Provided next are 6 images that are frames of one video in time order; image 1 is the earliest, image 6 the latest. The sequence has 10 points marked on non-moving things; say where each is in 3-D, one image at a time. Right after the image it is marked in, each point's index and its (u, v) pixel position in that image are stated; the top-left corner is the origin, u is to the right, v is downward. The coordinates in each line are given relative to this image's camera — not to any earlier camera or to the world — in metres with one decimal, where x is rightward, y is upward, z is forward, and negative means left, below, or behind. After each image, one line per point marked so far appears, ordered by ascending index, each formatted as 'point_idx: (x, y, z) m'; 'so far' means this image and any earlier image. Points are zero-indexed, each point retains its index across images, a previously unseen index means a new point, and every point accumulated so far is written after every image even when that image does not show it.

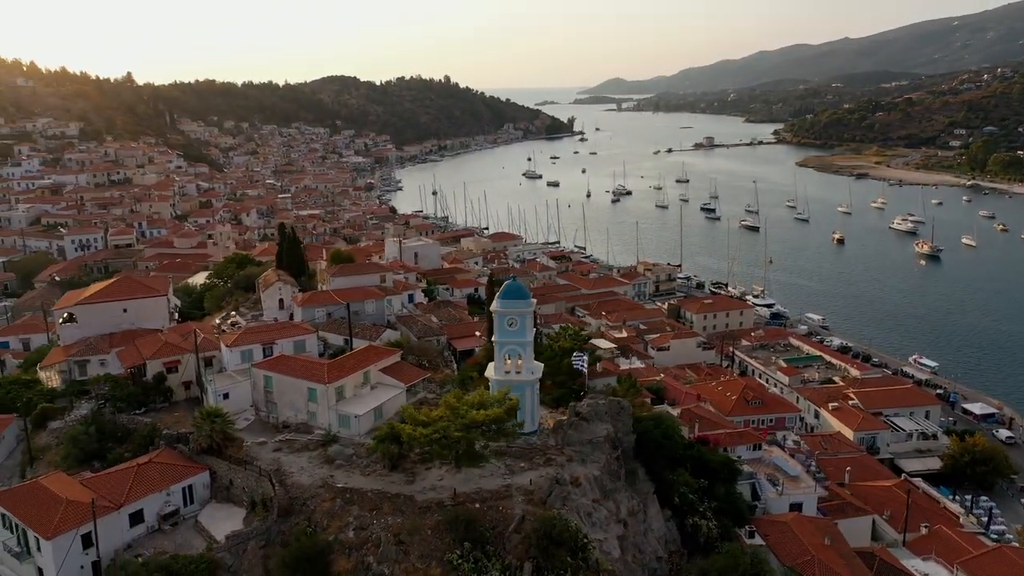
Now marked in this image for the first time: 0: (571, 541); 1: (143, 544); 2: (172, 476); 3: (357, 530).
0: (+1.2, -4.7, +15.2) m
1: (-7.5, -5.2, +16.5) m
2: (-7.3, -4.0, +17.4) m
3: (-3.0, -4.7, +15.8) m
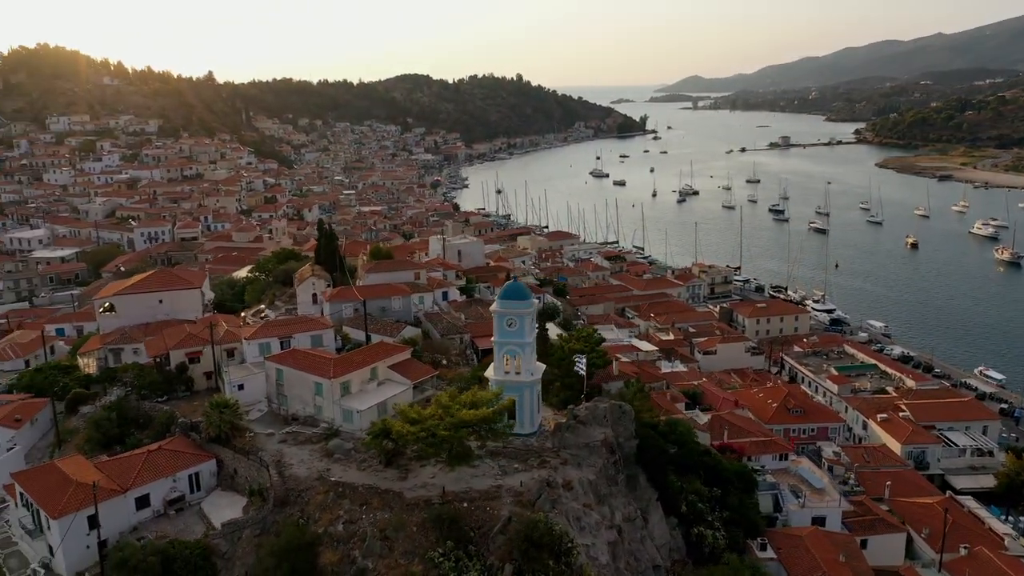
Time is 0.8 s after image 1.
0: (+0.8, -4.8, +15.1) m
1: (-7.7, -5.1, +17.1) m
2: (-7.4, -3.9, +18.0) m
3: (-3.3, -4.7, +16.0) m
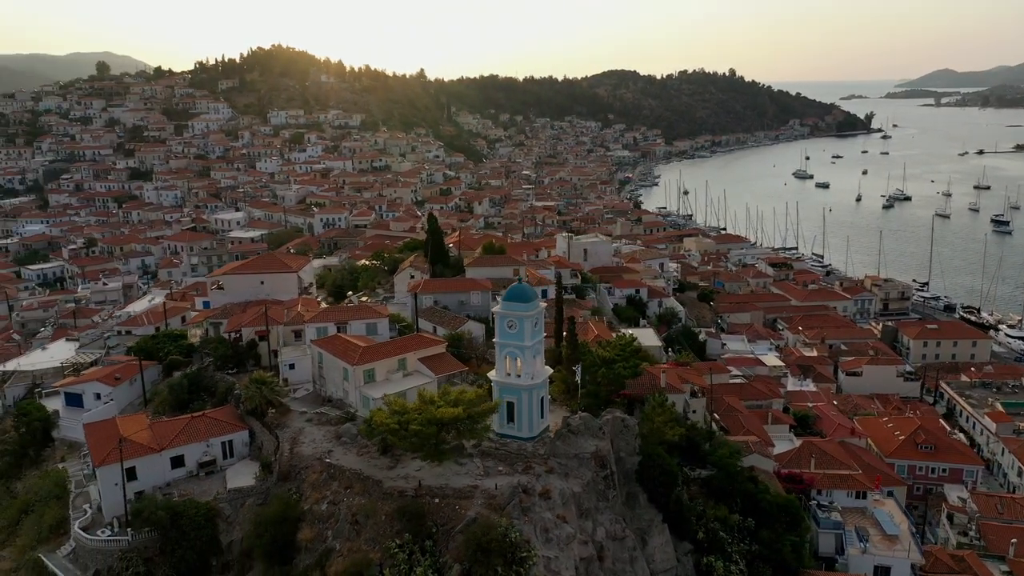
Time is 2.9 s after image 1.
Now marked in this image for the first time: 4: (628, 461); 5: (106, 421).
0: (-0.1, -4.9, +14.9) m
1: (-7.9, -4.6, +19.0) m
2: (-7.3, -3.5, +19.7) m
3: (-3.8, -4.5, +16.8) m
4: (+2.5, -4.0, +18.5) m
5: (-10.1, -3.3, +19.9) m
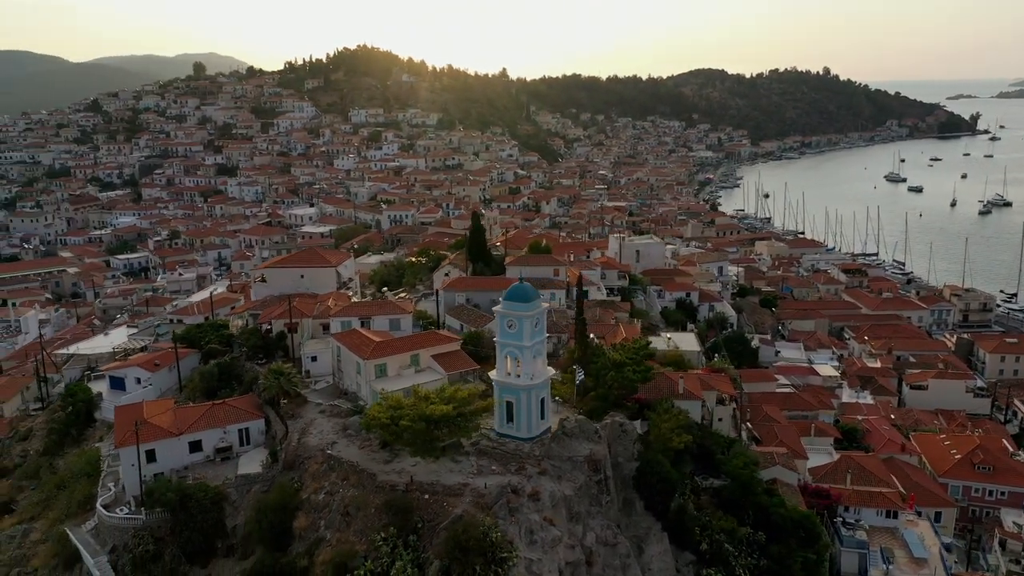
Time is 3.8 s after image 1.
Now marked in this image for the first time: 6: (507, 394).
0: (-0.5, -4.8, +14.9) m
1: (-7.8, -4.4, +19.8) m
2: (-7.1, -3.3, +20.4) m
3: (-4.0, -4.4, +17.2) m
4: (+2.5, -4.0, +18.2) m
5: (-9.8, -3.0, +20.9) m
6: (-0.1, -2.4, +17.8) m
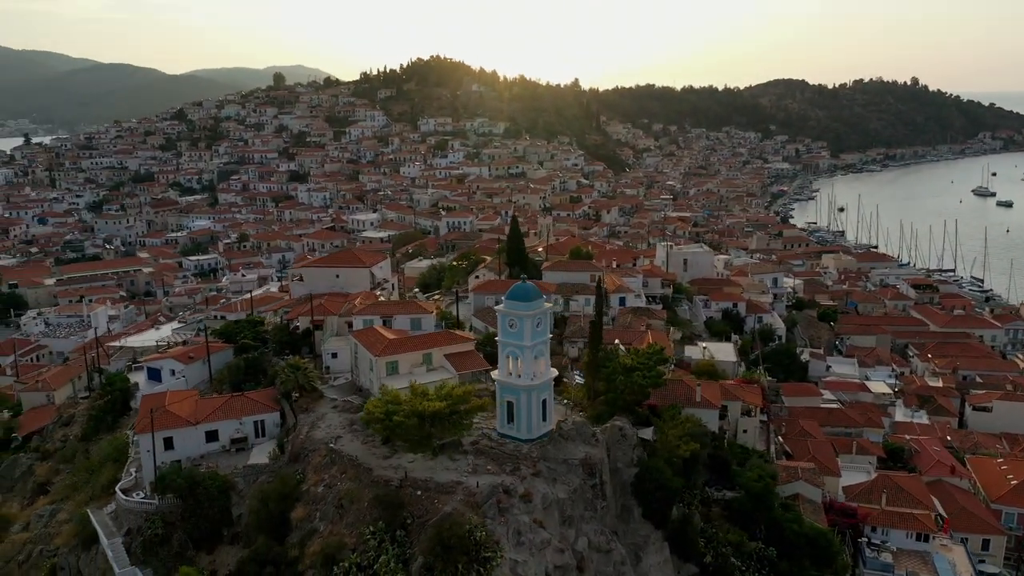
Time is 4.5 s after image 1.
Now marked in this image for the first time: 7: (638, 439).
0: (-0.8, -4.8, +14.8) m
1: (-7.6, -4.3, +20.3) m
2: (-6.8, -3.1, +20.9) m
3: (-4.0, -4.3, +17.4) m
4: (+2.5, -4.1, +17.8) m
5: (-9.5, -2.9, +21.6) m
6: (-0.1, -2.3, +17.7) m
7: (+3.0, -3.4, +18.1) m
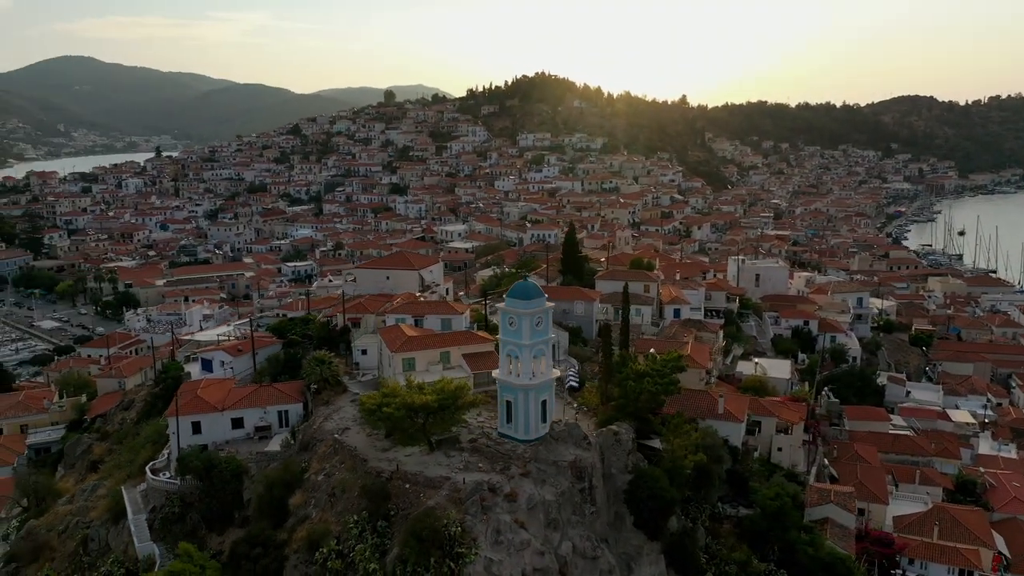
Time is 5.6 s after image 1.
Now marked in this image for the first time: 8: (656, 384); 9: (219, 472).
0: (-1.3, -4.6, +14.6) m
1: (-7.3, -4.1, +21.1) m
2: (-6.4, -3.0, +21.6) m
3: (-4.1, -4.1, +17.7) m
4: (+2.4, -4.1, +17.2) m
5: (-8.9, -2.6, +22.7) m
6: (-0.1, -2.3, +17.5) m
7: (+2.9, -3.5, +17.5) m
8: (+3.4, -2.3, +18.9) m
9: (-7.0, -4.4, +19.2) m
